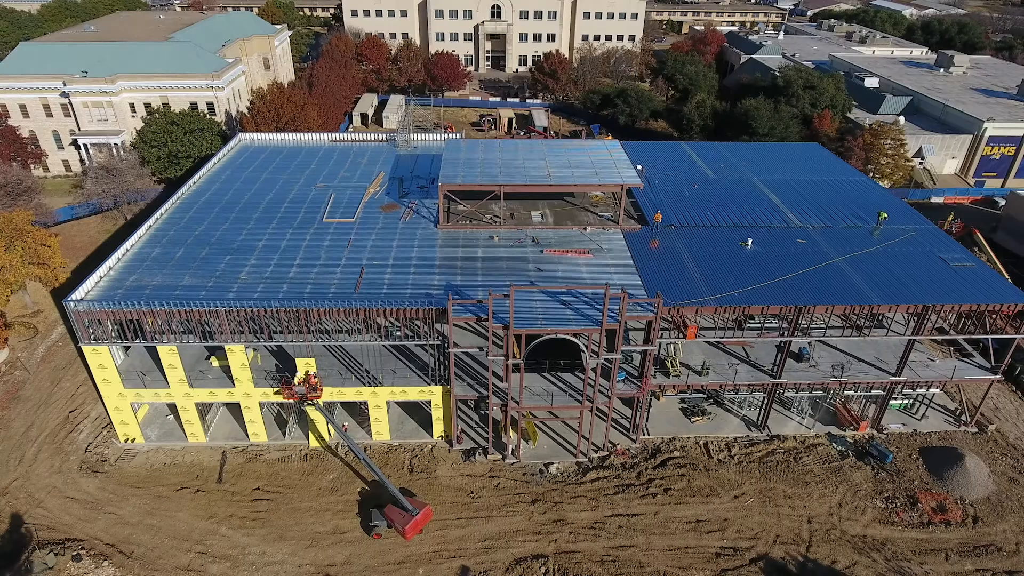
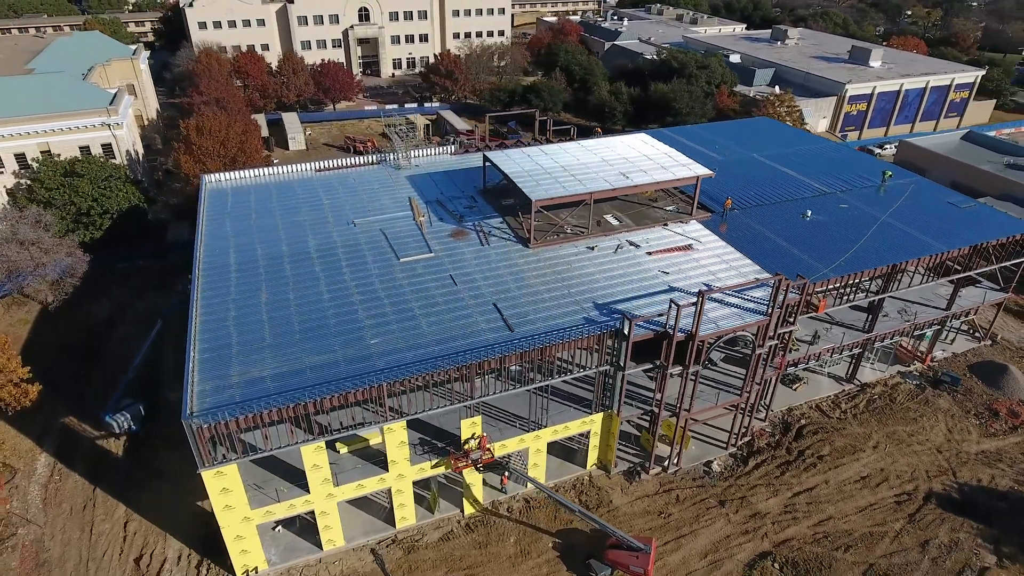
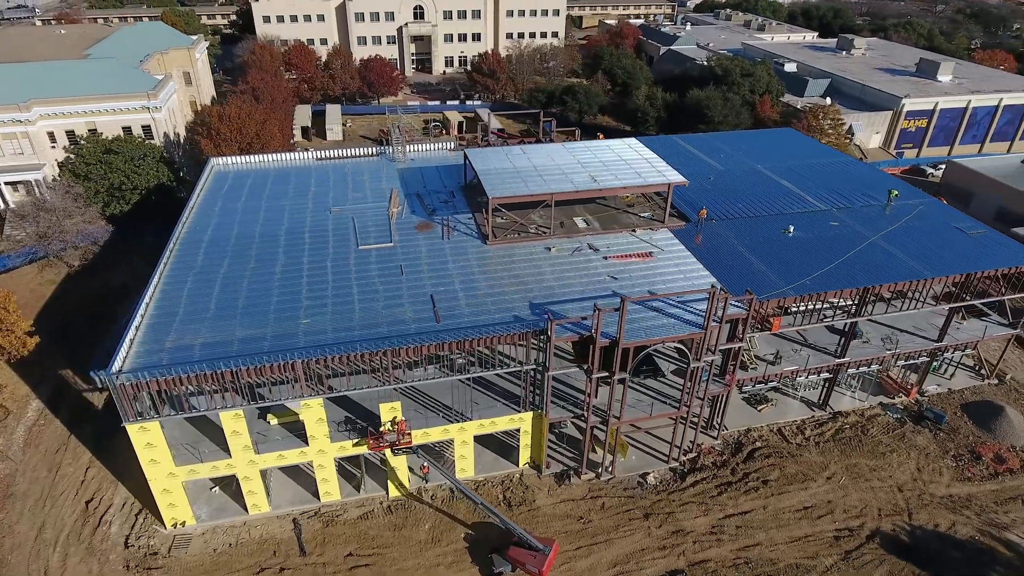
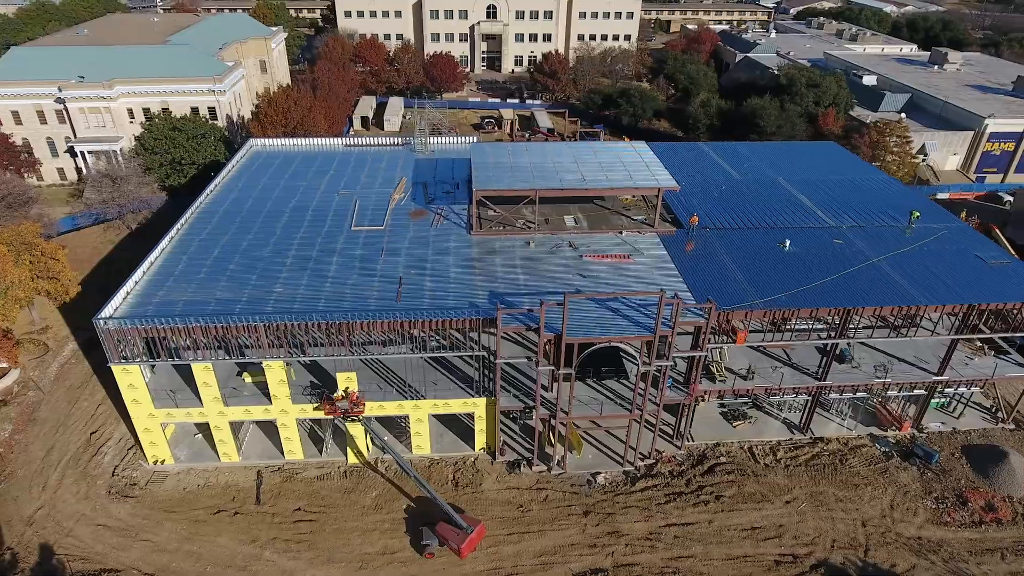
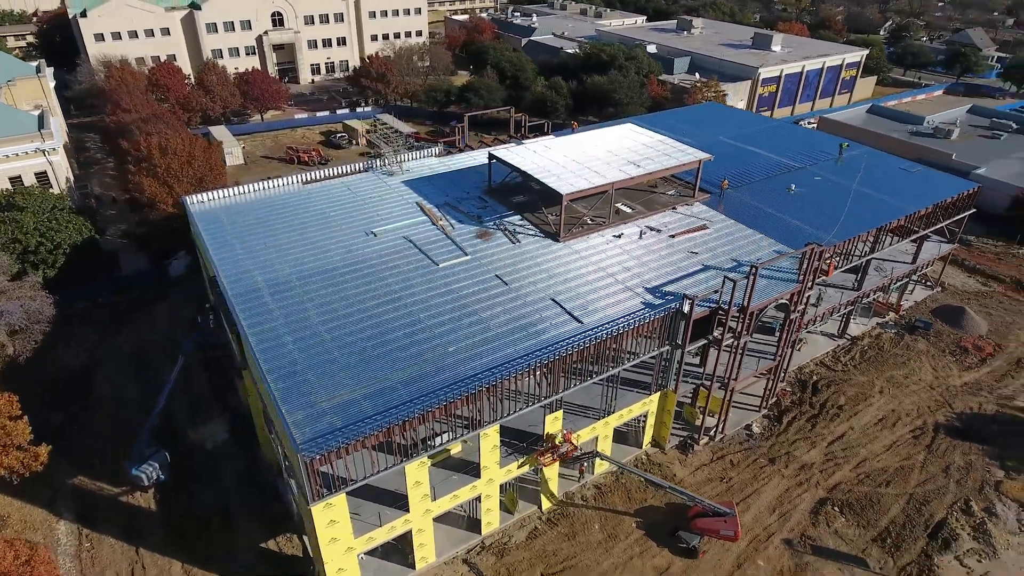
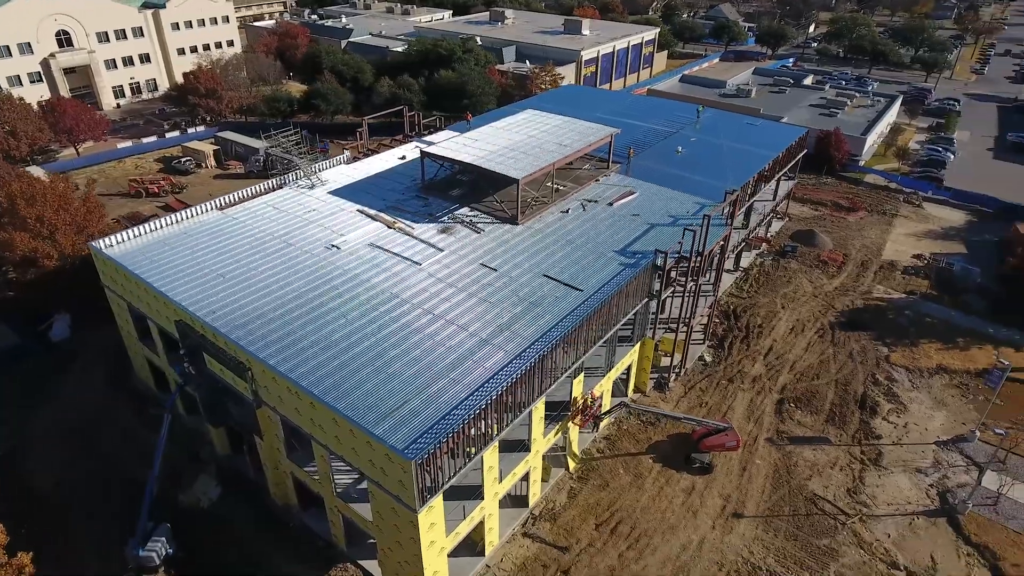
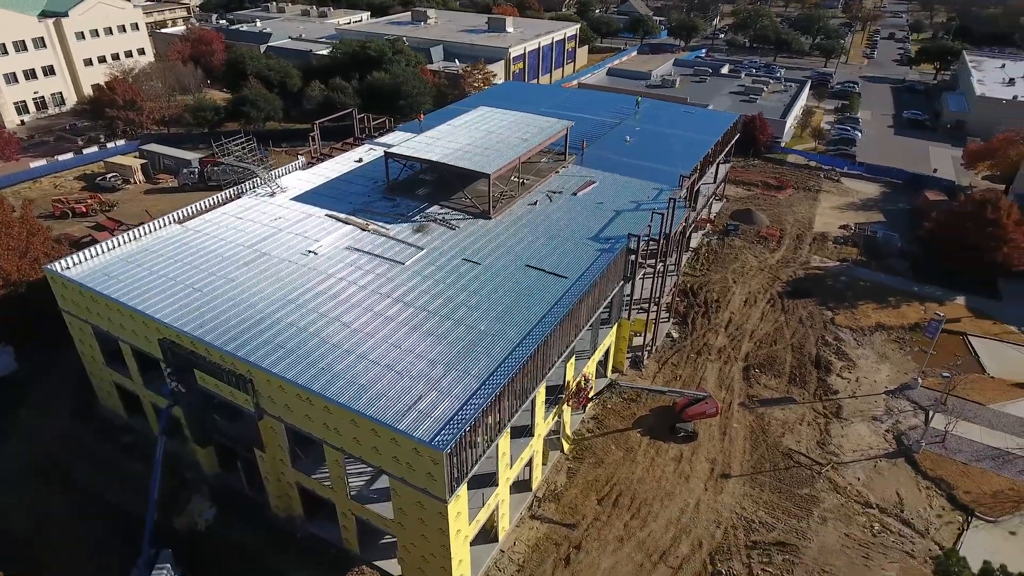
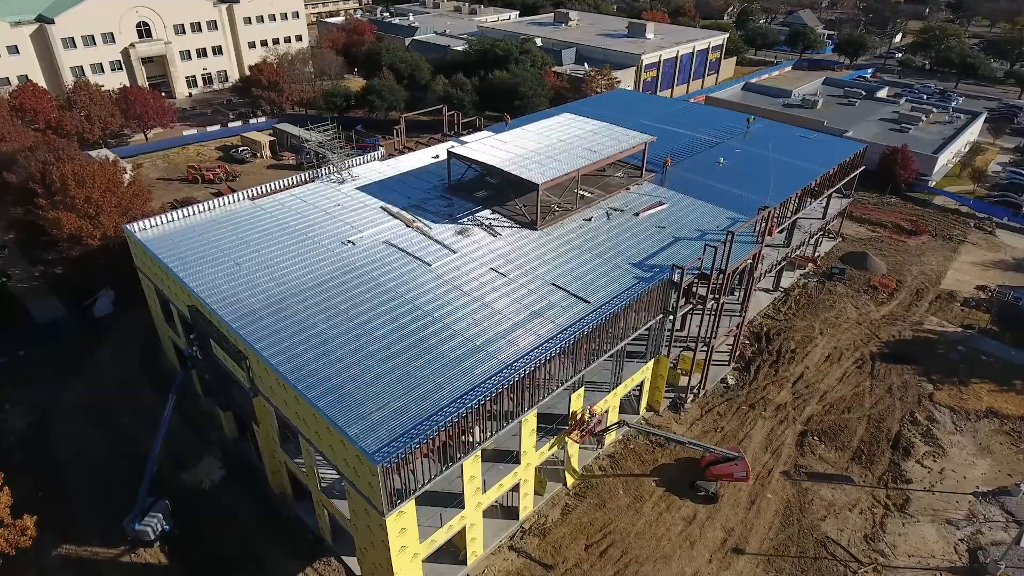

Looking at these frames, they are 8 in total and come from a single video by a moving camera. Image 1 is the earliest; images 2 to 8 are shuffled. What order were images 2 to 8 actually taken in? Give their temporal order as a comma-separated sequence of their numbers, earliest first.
4, 3, 2, 5, 8, 6, 7
